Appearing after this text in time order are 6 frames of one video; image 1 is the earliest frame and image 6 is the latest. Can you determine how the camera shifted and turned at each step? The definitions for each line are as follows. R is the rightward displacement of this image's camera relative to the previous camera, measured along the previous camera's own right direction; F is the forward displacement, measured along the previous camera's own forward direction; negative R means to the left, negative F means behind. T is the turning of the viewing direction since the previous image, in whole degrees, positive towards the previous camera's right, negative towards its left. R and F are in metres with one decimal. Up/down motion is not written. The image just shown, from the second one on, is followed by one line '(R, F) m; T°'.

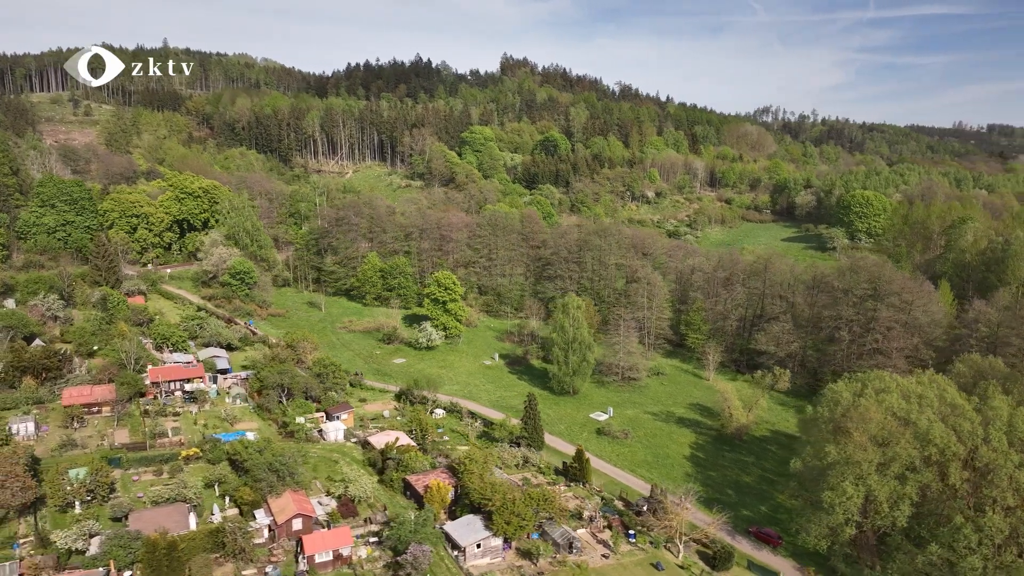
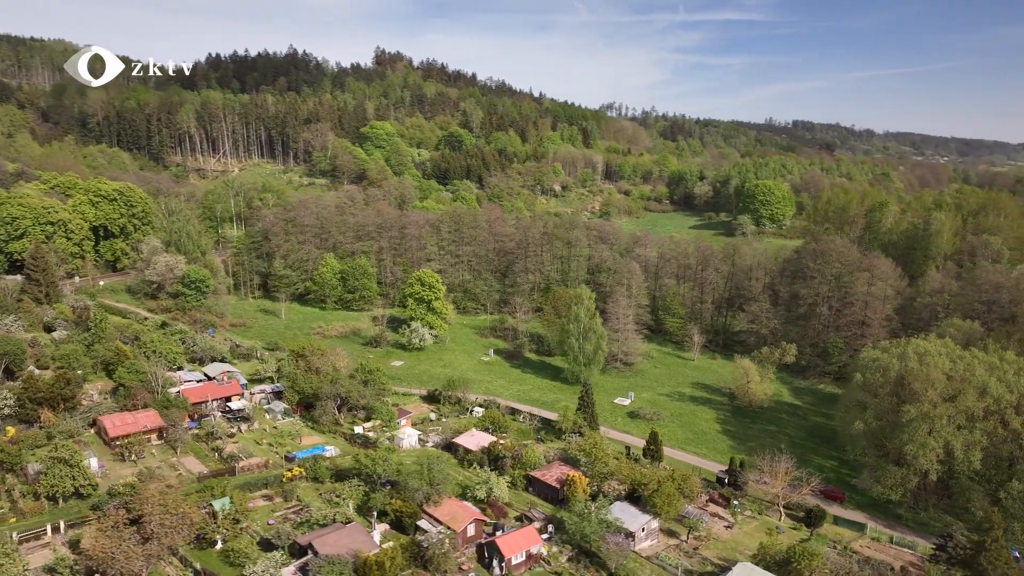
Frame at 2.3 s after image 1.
(-11.7, +0.9) m; +12°
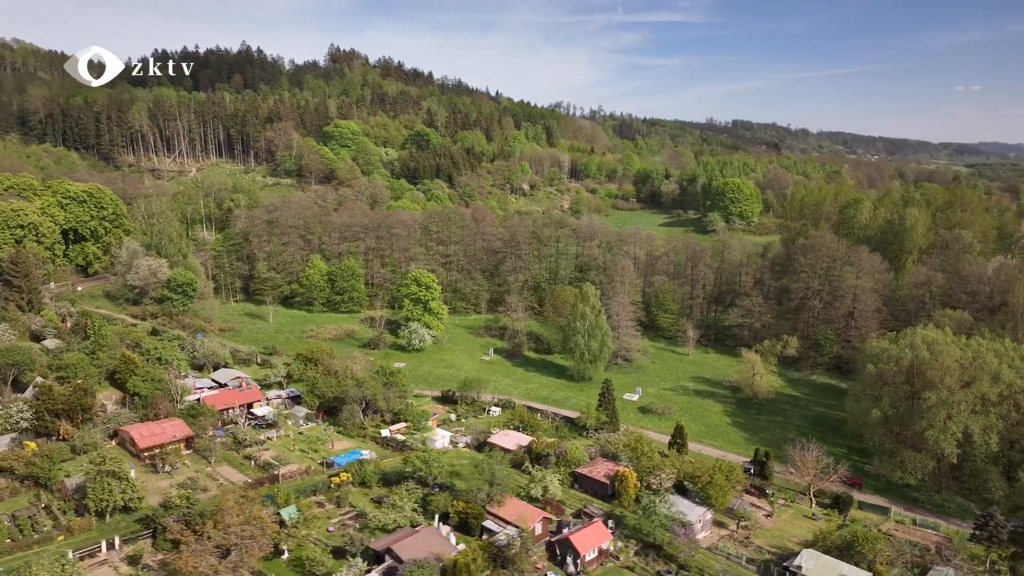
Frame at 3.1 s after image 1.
(-4.3, +0.1) m; +4°
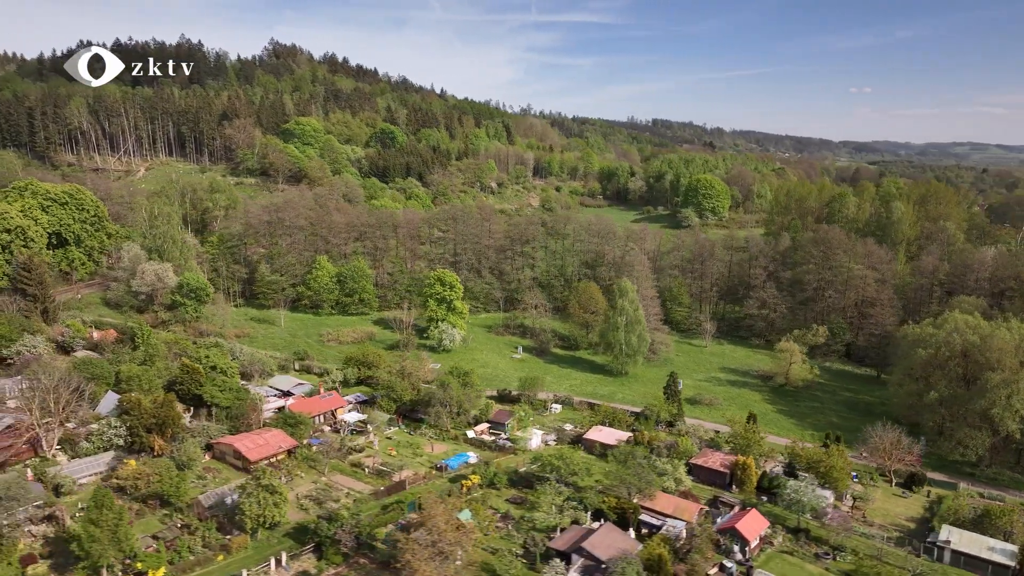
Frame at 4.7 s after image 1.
(-8.6, +0.5) m; +6°
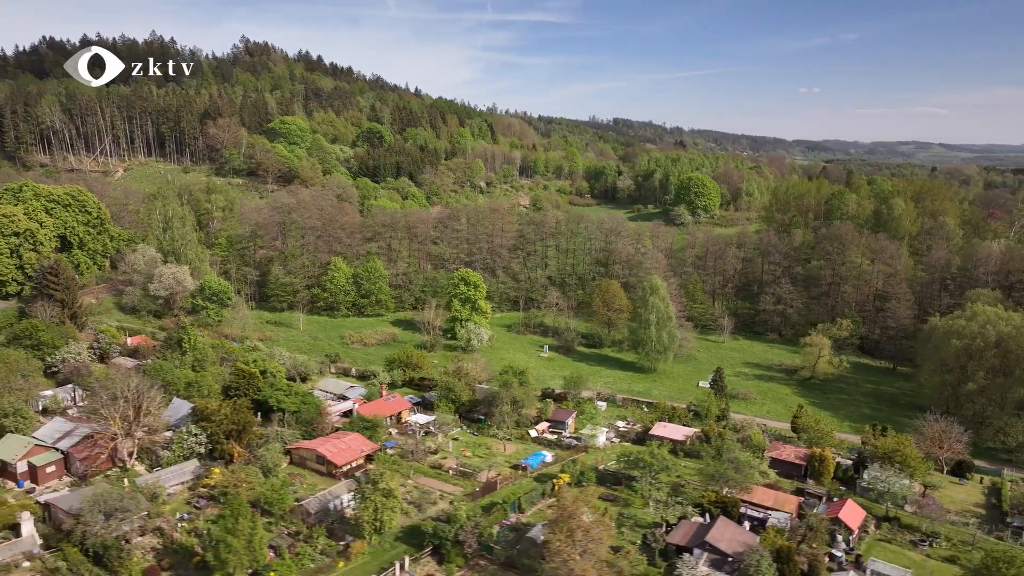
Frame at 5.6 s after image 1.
(-5.3, +0.1) m; +3°
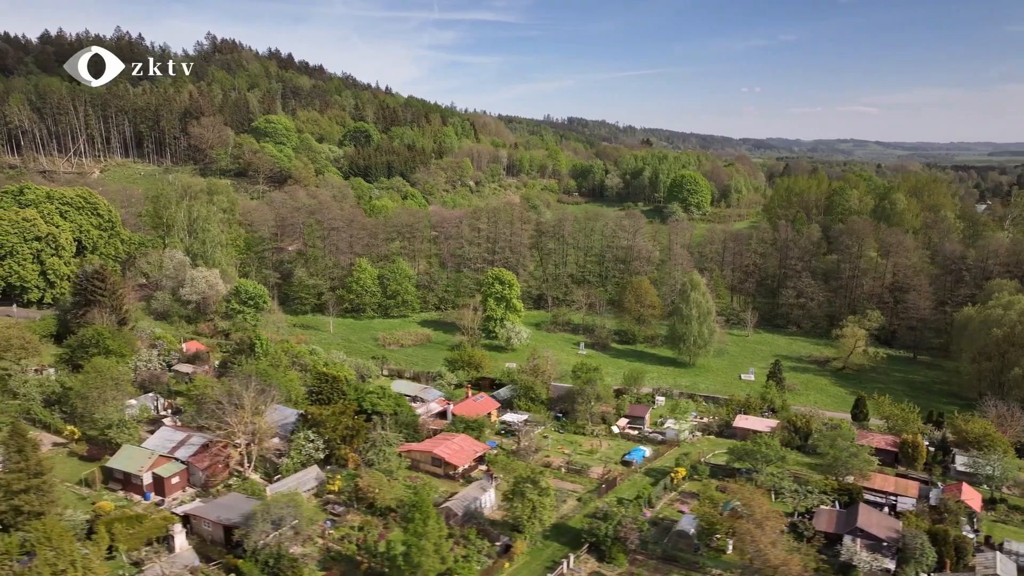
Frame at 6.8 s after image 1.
(-6.8, +0.2) m; +4°
